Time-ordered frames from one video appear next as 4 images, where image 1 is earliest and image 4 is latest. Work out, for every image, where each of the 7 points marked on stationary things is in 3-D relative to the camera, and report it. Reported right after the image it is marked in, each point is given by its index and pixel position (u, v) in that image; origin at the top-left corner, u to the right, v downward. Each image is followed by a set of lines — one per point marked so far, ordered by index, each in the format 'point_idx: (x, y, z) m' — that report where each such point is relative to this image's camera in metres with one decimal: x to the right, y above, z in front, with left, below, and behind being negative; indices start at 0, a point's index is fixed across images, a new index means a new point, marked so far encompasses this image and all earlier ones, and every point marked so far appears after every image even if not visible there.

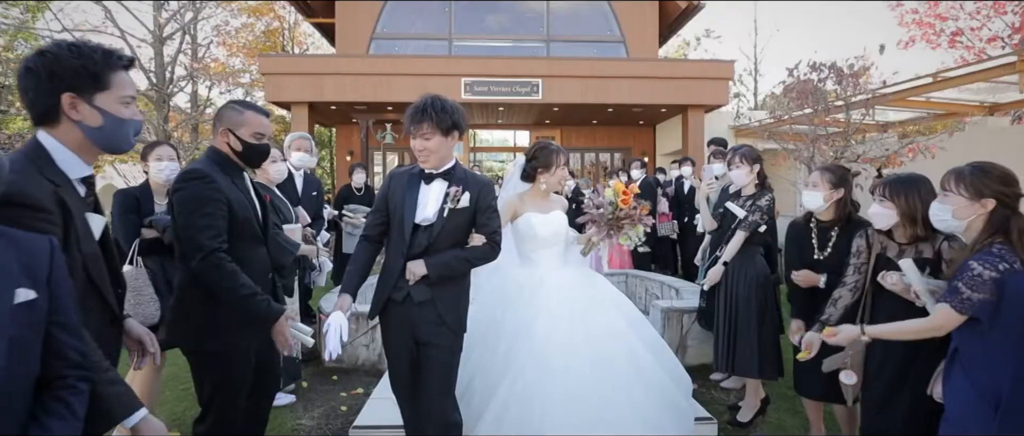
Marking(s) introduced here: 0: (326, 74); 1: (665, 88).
0: (-3.9, +3.0, +11.8) m
1: (+3.3, +2.9, +12.1) m
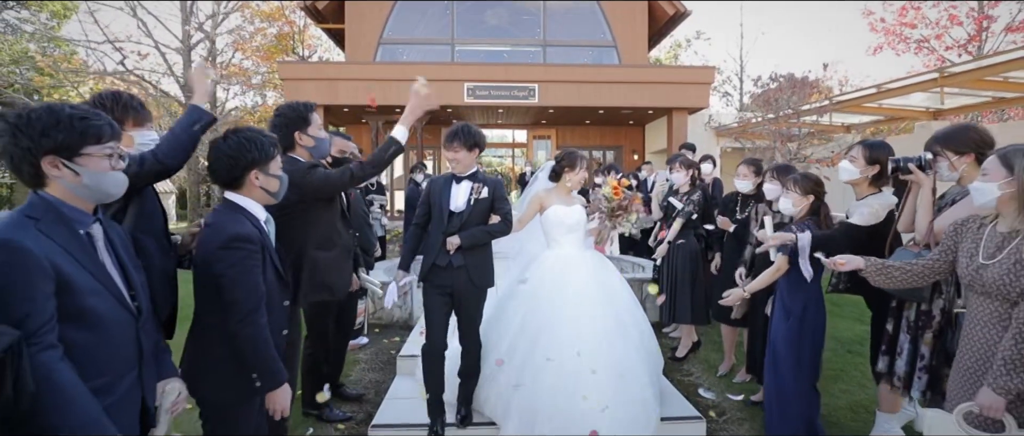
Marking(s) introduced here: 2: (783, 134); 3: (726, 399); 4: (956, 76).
0: (-4.0, +3.2, +13.1) m
1: (+3.2, +3.0, +13.4) m
2: (+5.3, +1.7, +11.1) m
3: (+1.5, -1.3, +4.0) m
4: (+6.2, +2.0, +7.9) m
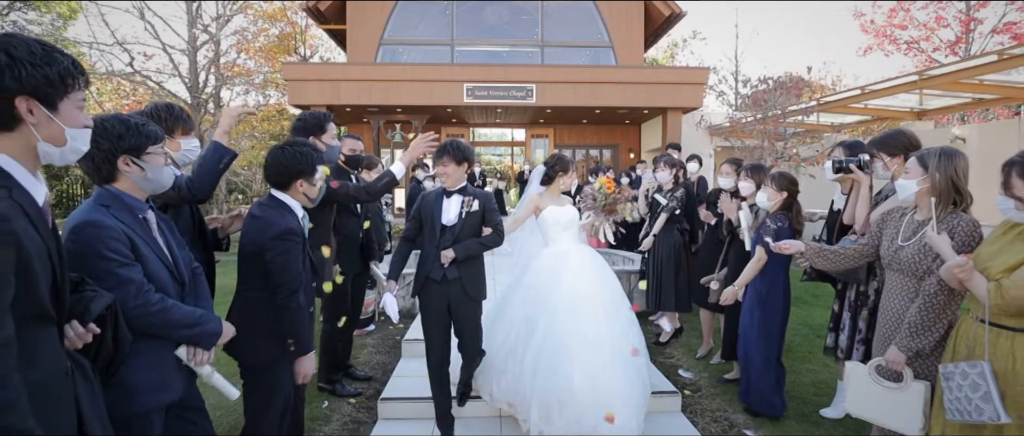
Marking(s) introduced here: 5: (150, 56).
0: (-4.0, +3.3, +13.4) m
1: (+3.2, +3.1, +13.8) m
2: (+5.2, +1.7, +11.5) m
3: (+1.5, -1.2, +4.4) m
4: (+6.2, +2.0, +8.3) m
5: (-8.3, +3.7, +13.0) m
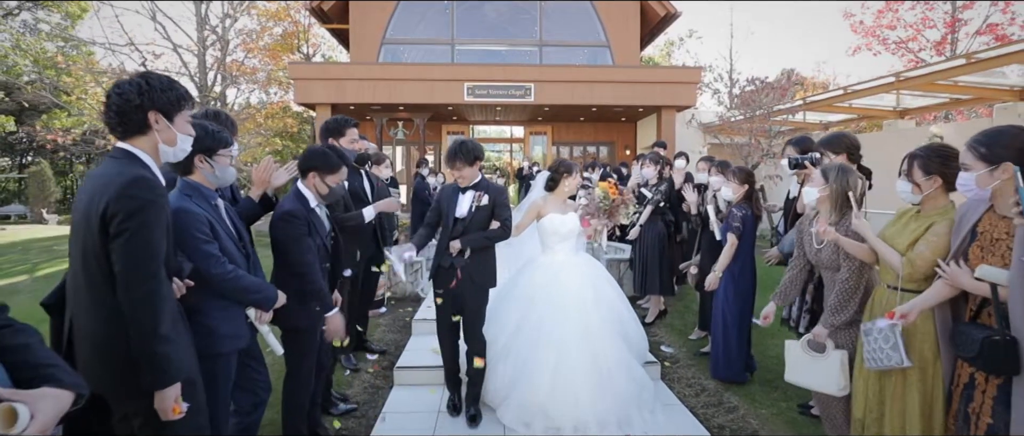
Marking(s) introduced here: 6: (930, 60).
0: (-4.0, +3.4, +13.9) m
1: (+3.2, +3.2, +14.2) m
2: (+5.2, +1.8, +12.0) m
3: (+1.5, -1.2, +4.9) m
4: (+6.1, +2.1, +8.8) m
5: (-8.3, +3.9, +13.5) m
6: (+12.0, +4.5, +16.3) m
